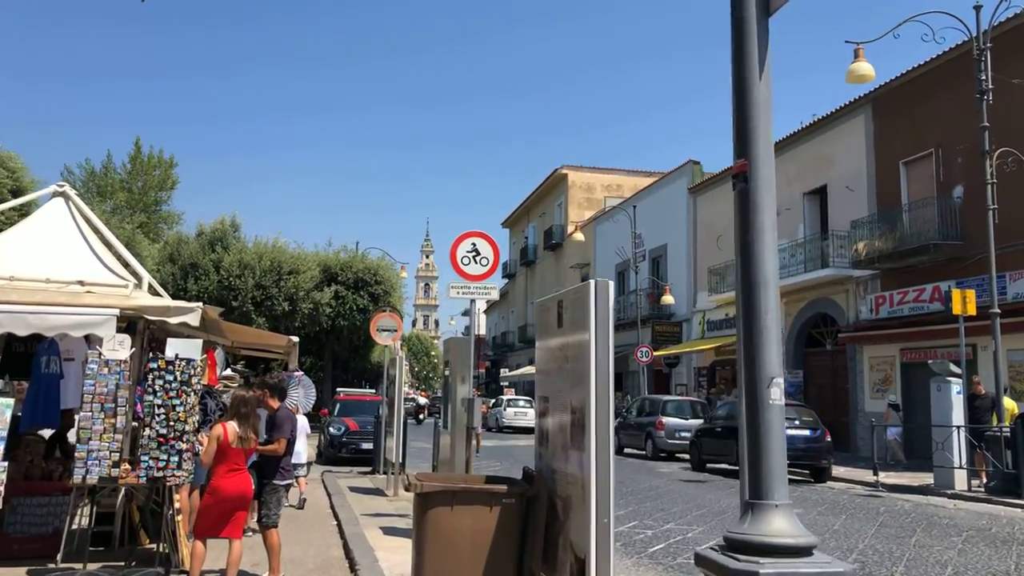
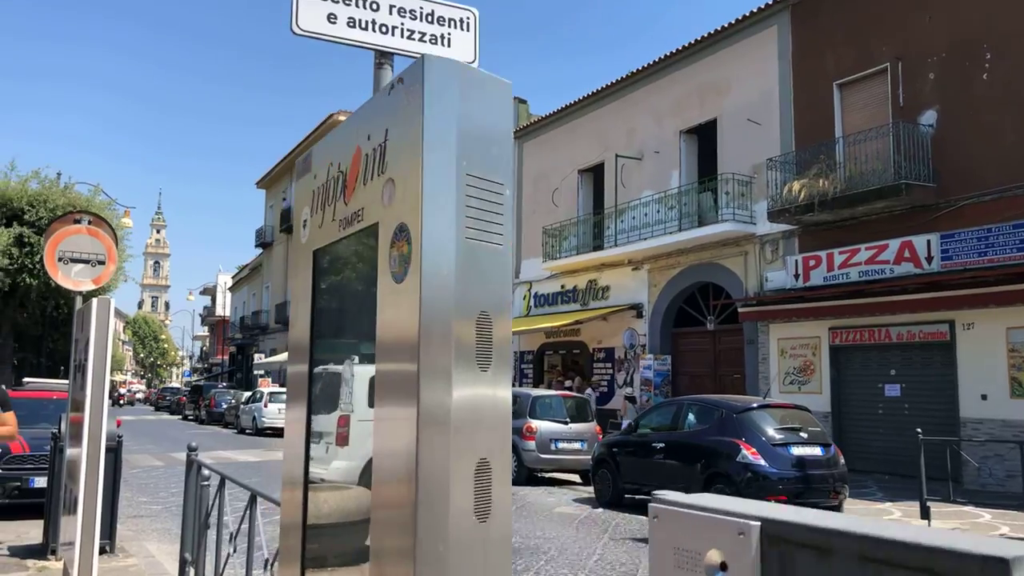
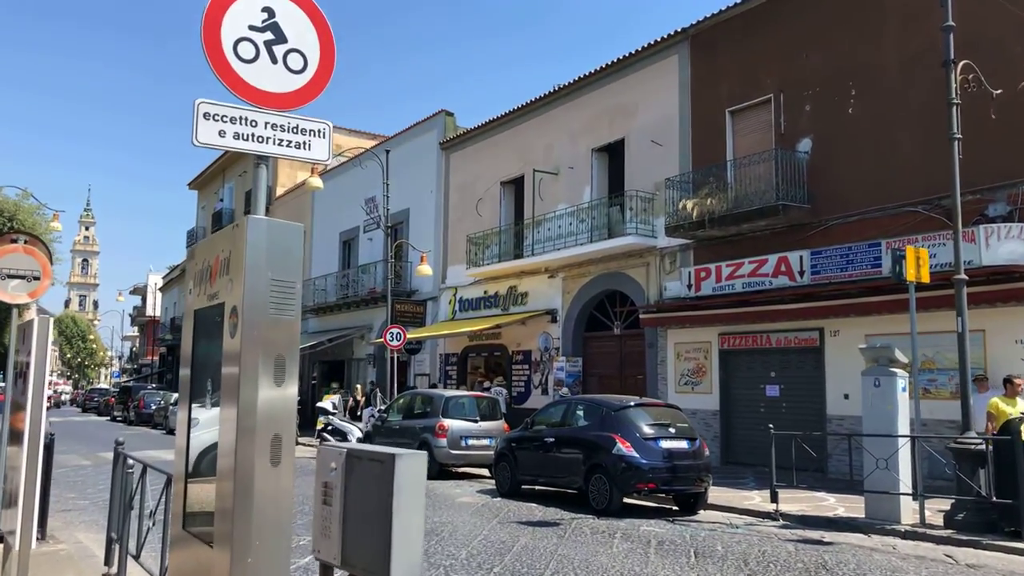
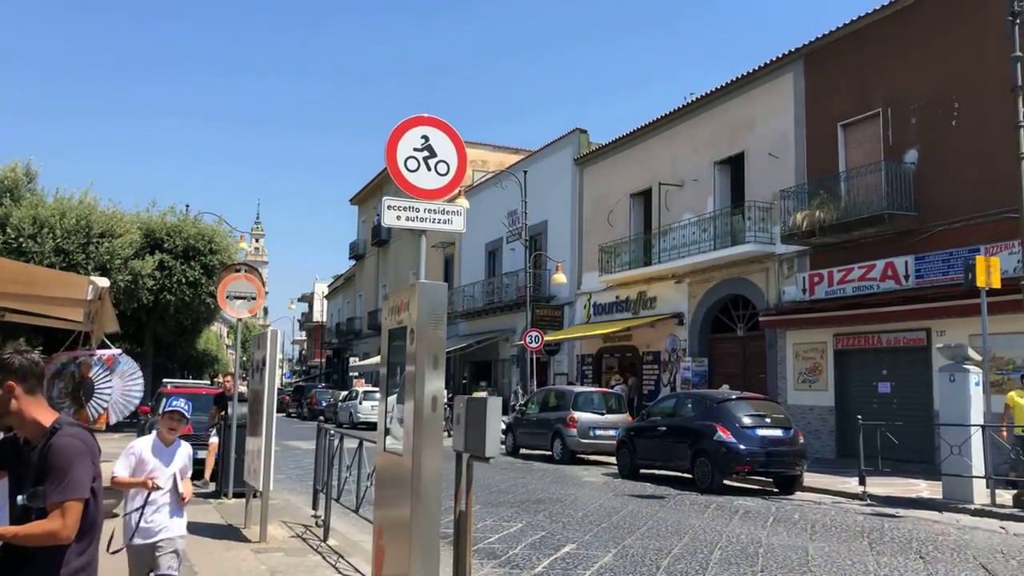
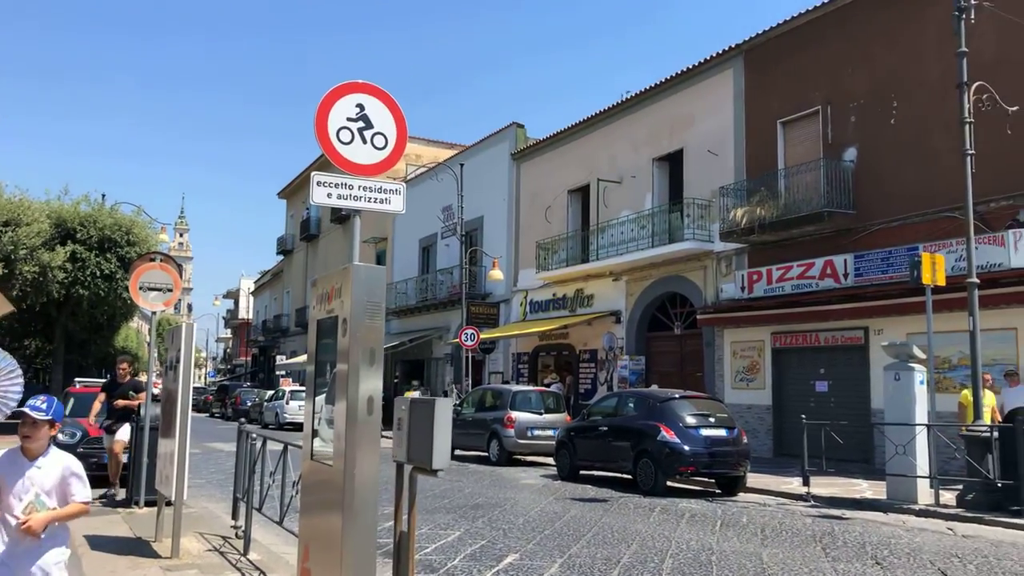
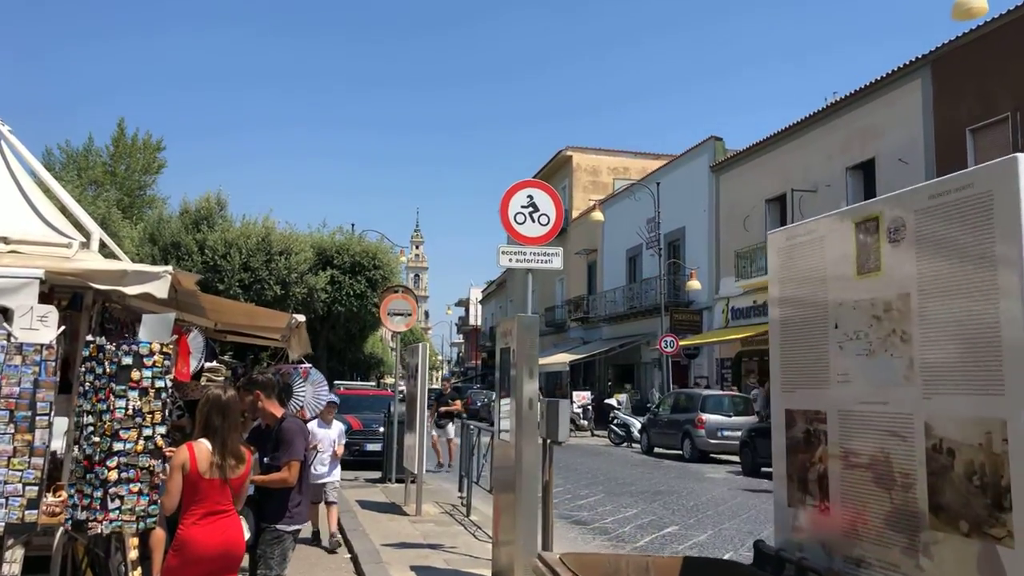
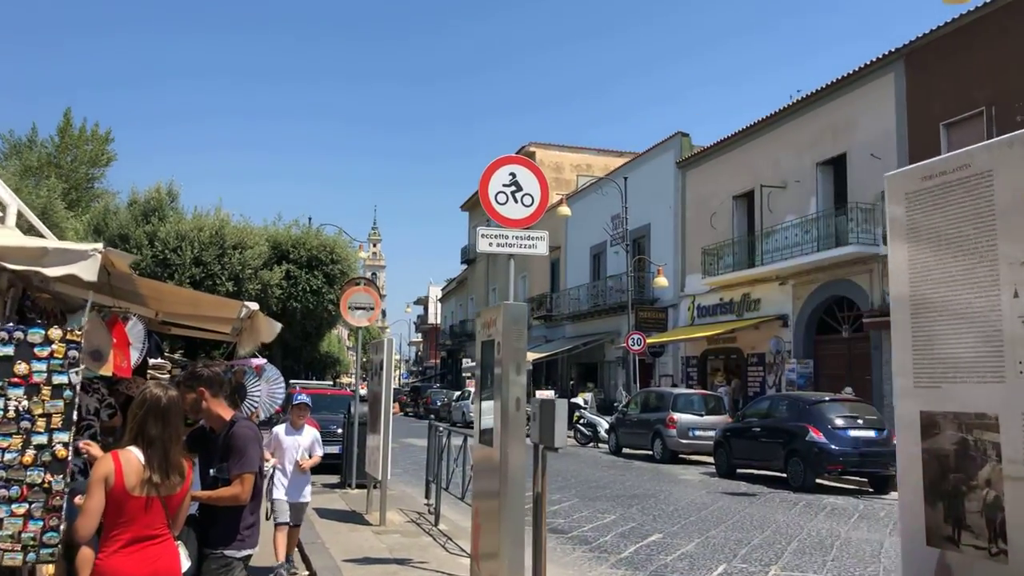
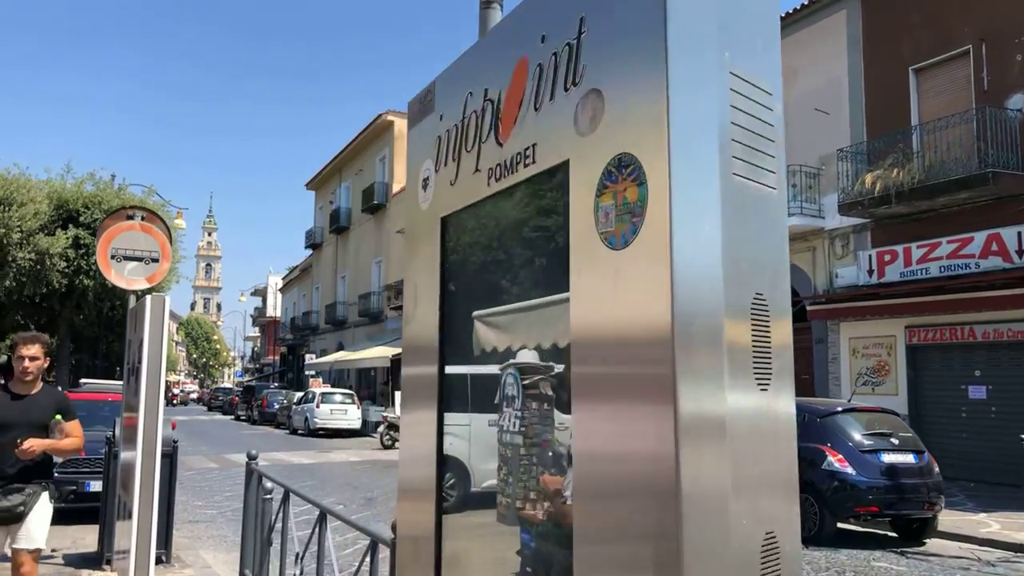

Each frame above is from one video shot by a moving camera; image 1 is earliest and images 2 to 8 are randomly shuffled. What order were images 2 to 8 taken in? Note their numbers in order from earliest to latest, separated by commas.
6, 7, 4, 5, 3, 2, 8
